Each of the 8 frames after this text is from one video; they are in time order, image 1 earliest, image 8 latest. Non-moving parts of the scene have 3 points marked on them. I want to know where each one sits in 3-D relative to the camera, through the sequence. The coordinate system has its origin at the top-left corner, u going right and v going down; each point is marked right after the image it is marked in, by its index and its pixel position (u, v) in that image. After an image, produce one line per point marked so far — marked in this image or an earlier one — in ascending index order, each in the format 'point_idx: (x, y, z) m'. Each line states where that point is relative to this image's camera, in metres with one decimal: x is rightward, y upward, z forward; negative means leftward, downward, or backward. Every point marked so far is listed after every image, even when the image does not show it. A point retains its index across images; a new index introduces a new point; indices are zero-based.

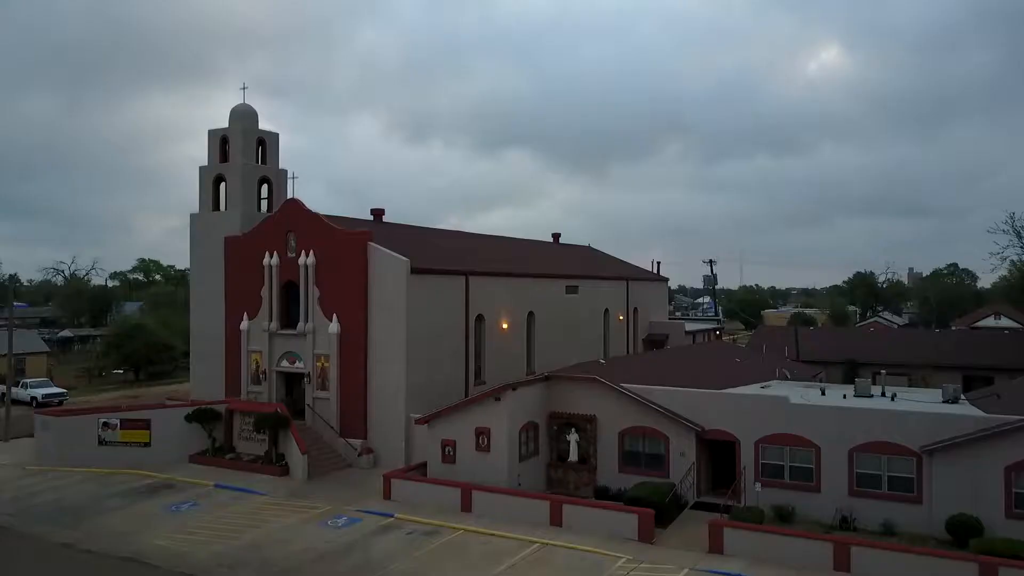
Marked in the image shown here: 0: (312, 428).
0: (-5.7, -4.0, +19.6) m
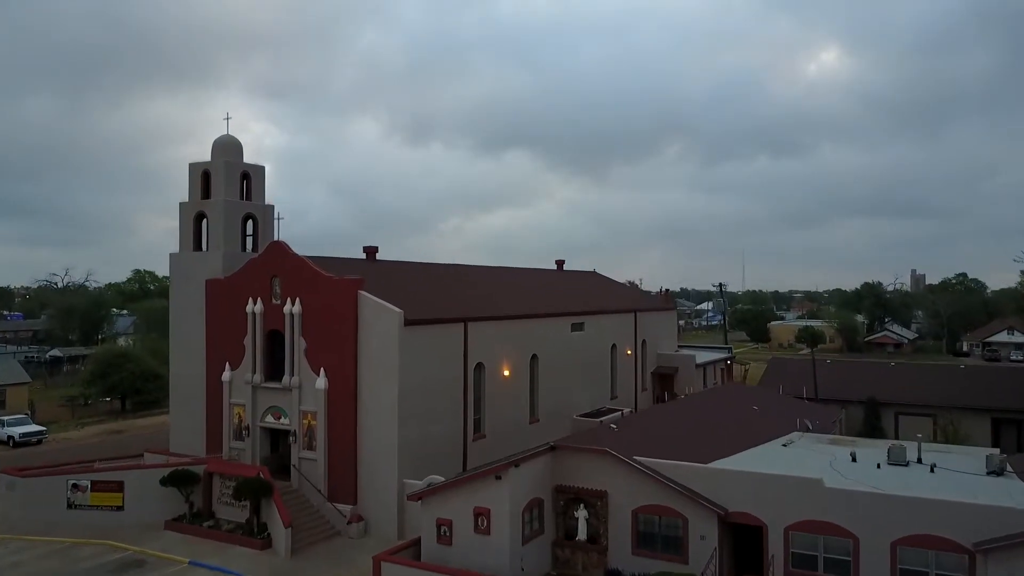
0: (-5.7, -5.3, +18.2) m
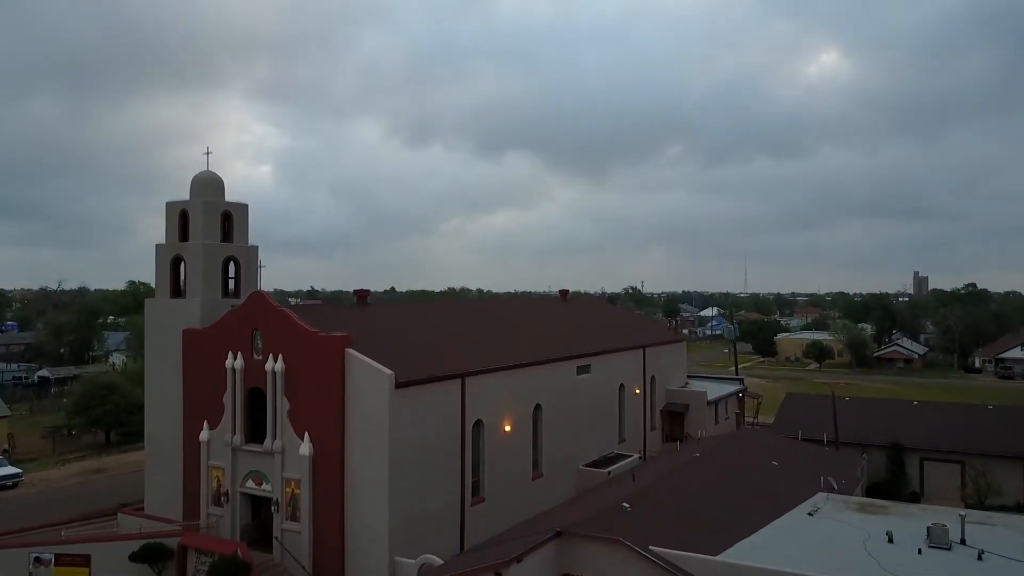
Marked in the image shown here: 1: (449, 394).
0: (-5.6, -6.7, +16.7) m
1: (-1.6, -2.7, +17.5) m
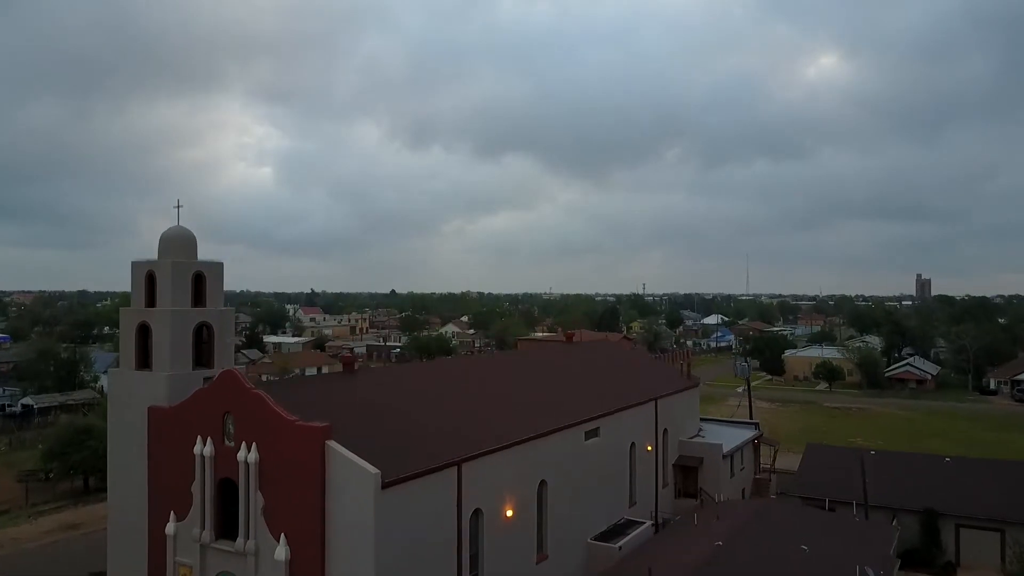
0: (-5.6, -8.5, +14.8) m
1: (-1.6, -4.5, +15.6) m
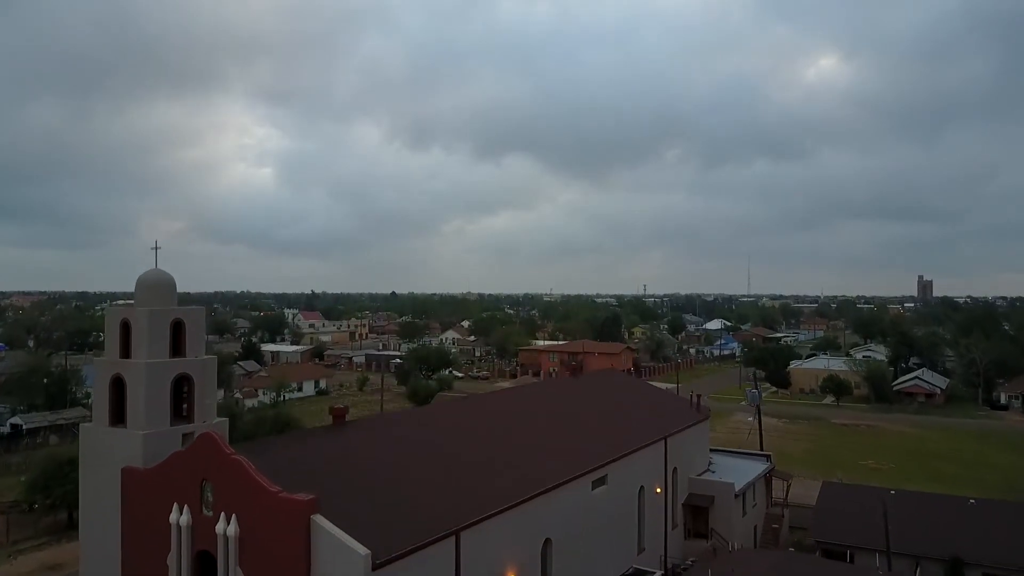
0: (-5.5, -9.6, +13.5) m
1: (-1.5, -5.6, +14.4) m
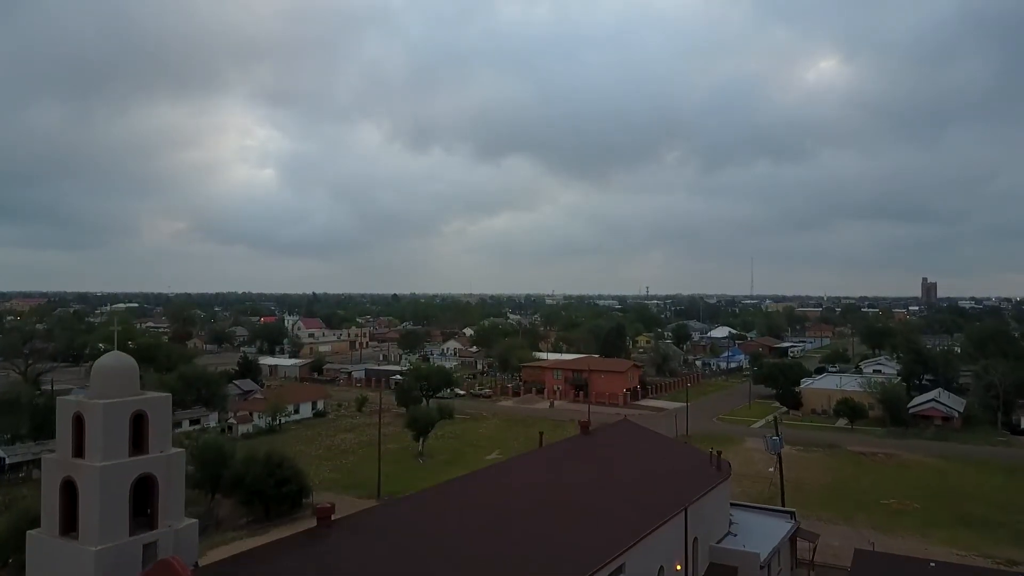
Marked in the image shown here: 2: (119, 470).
0: (-5.3, -11.4, +11.5) m
1: (-1.3, -7.4, +12.3) m
2: (-7.9, -3.6, +13.8) m
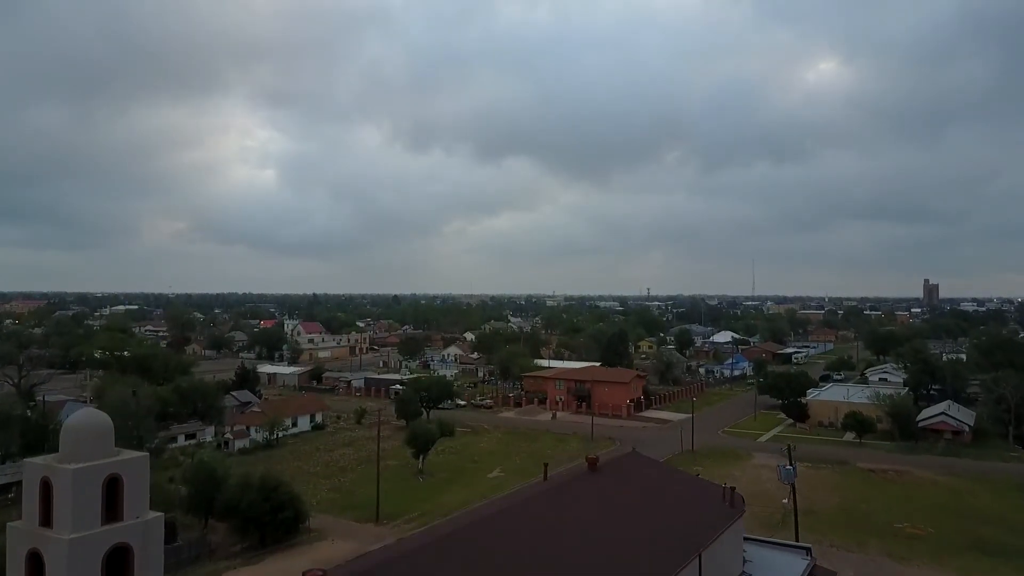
0: (-5.2, -12.5, +10.3) m
1: (-1.2, -8.5, +11.1) m
2: (-7.8, -4.6, +12.6) m
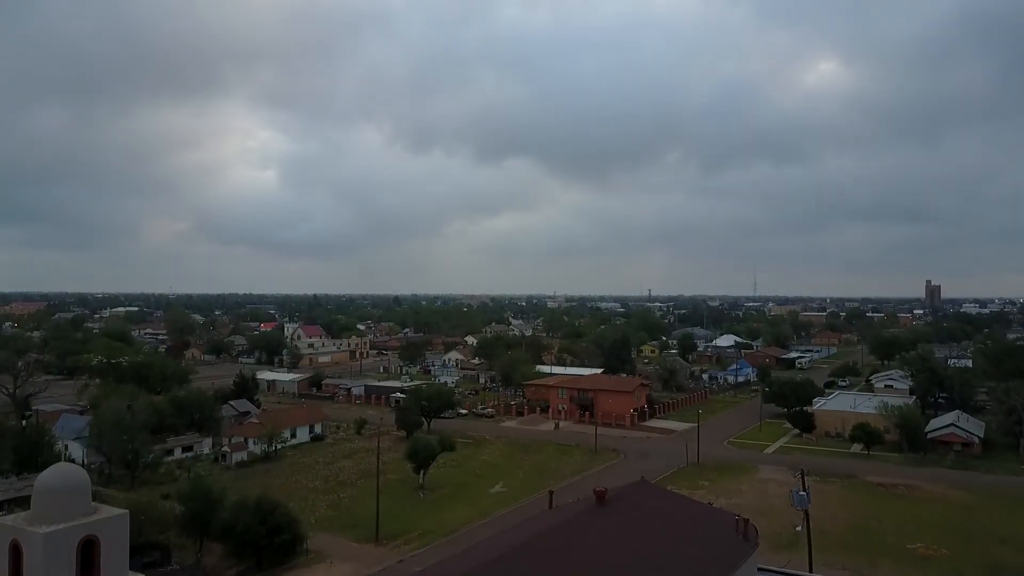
0: (-5.0, -13.3, +9.3) m
1: (-1.0, -9.3, +10.2) m
2: (-7.6, -5.5, +11.7) m
